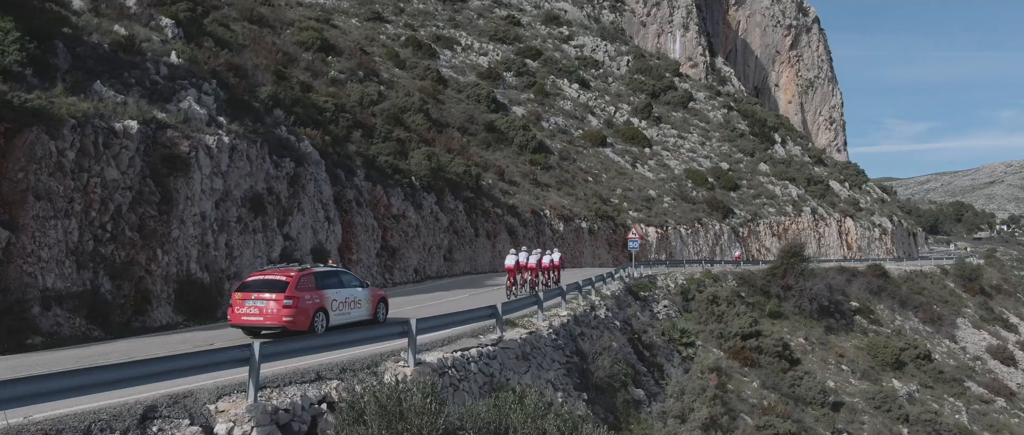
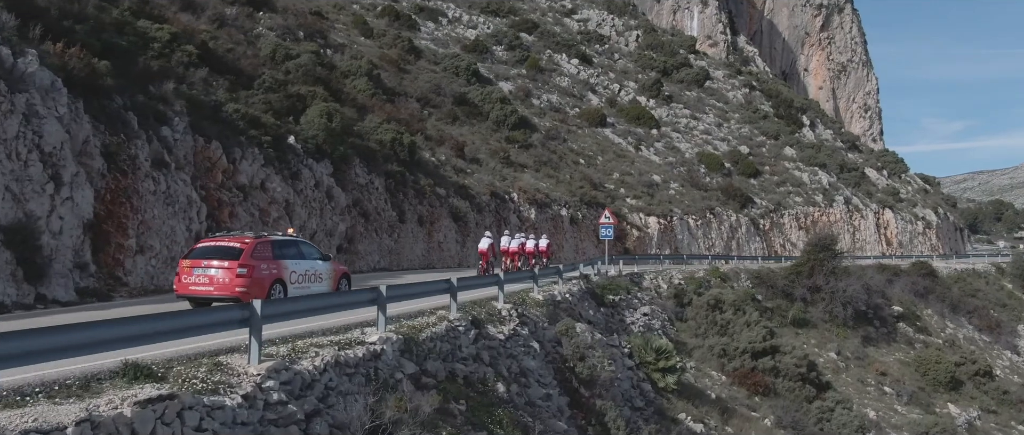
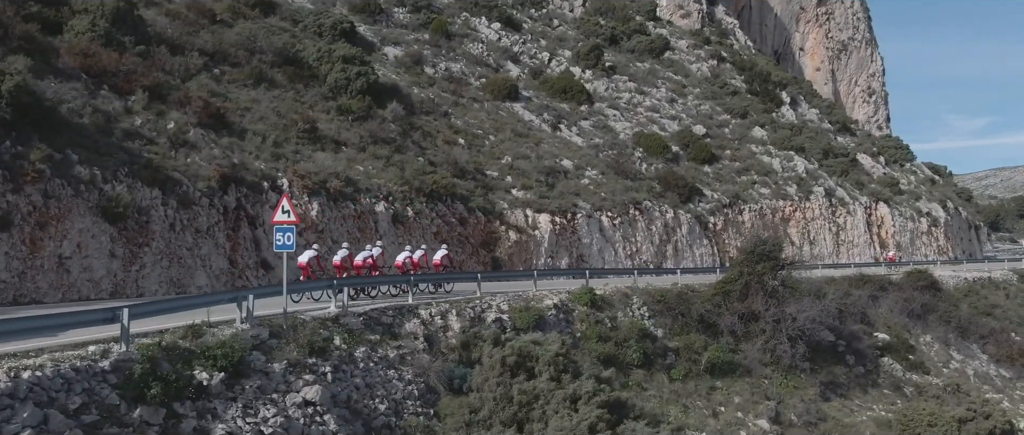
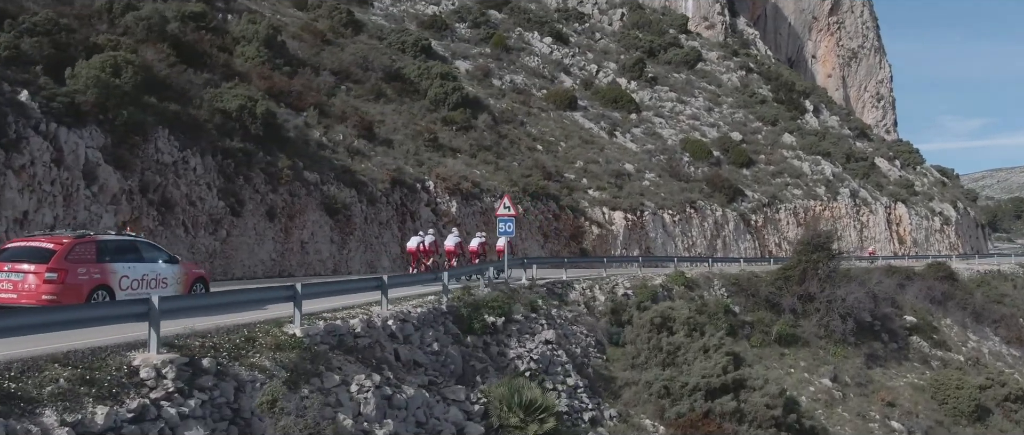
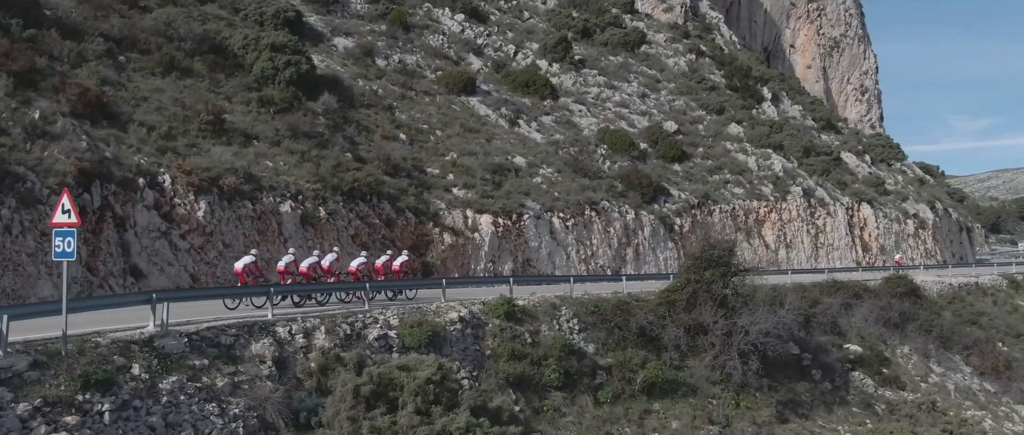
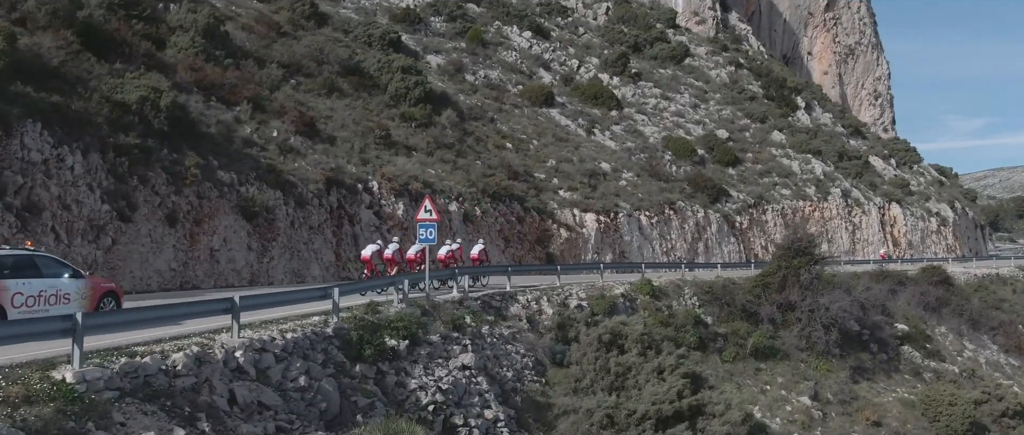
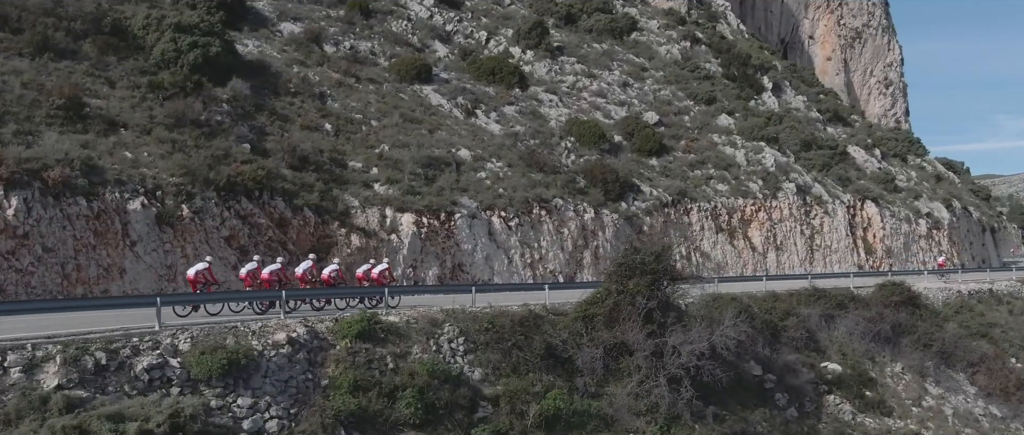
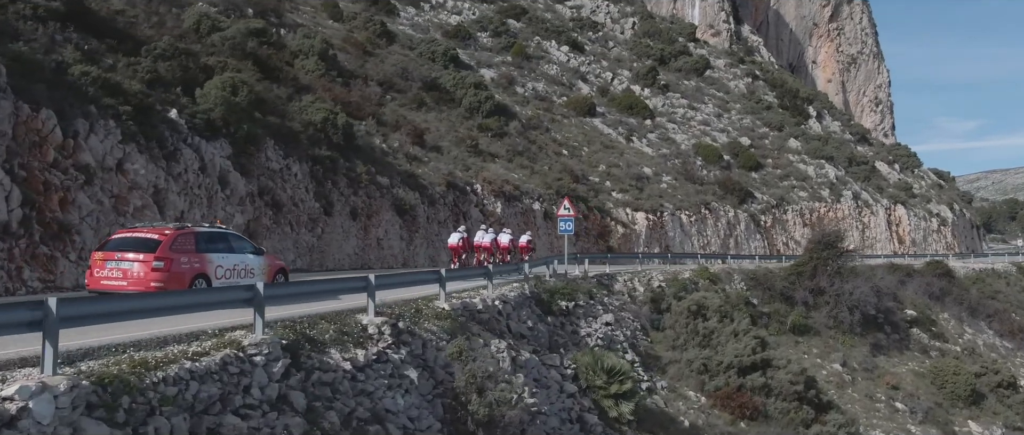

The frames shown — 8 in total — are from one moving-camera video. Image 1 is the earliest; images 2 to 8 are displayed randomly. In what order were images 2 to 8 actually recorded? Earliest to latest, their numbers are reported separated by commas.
2, 8, 4, 6, 3, 5, 7
